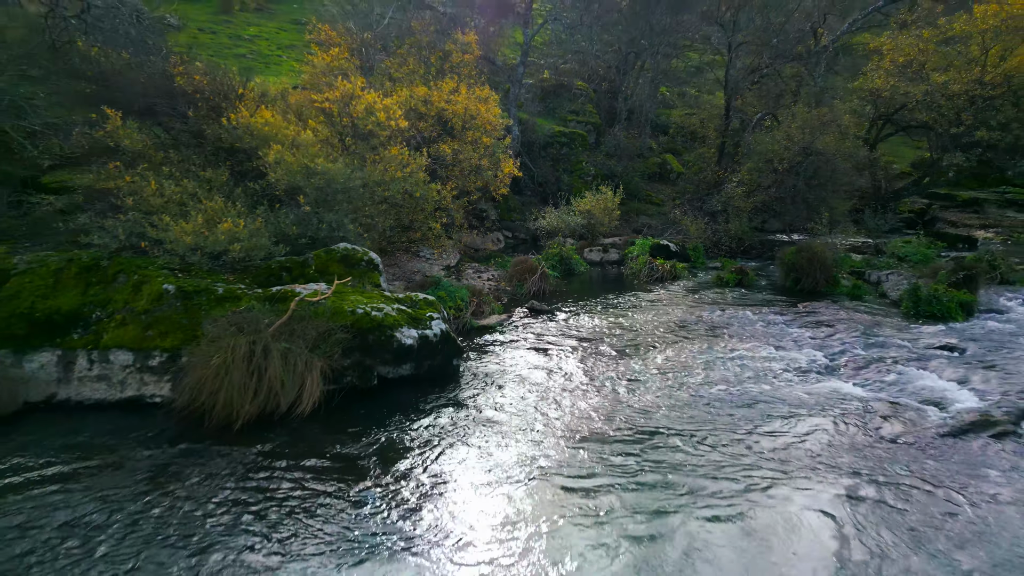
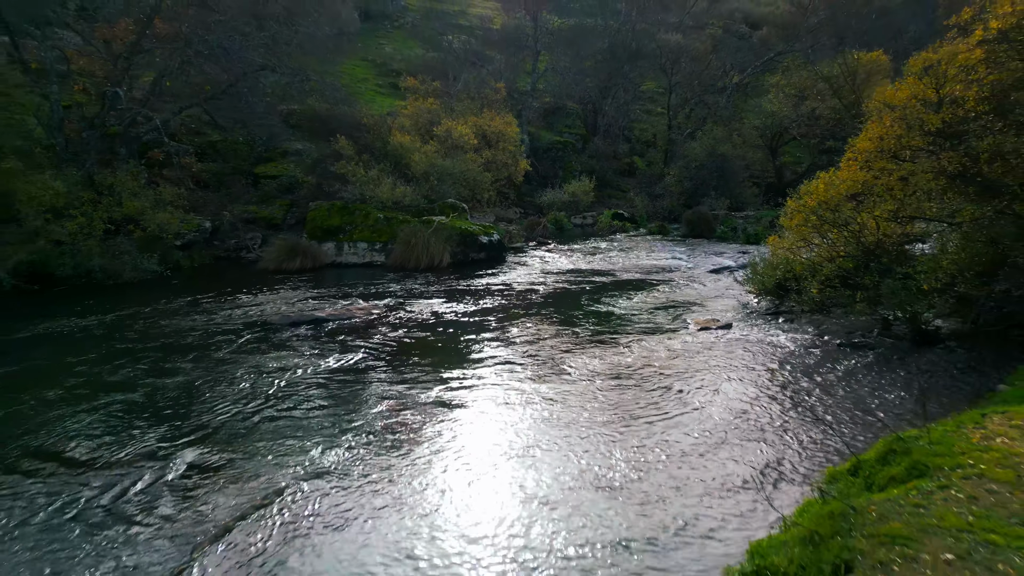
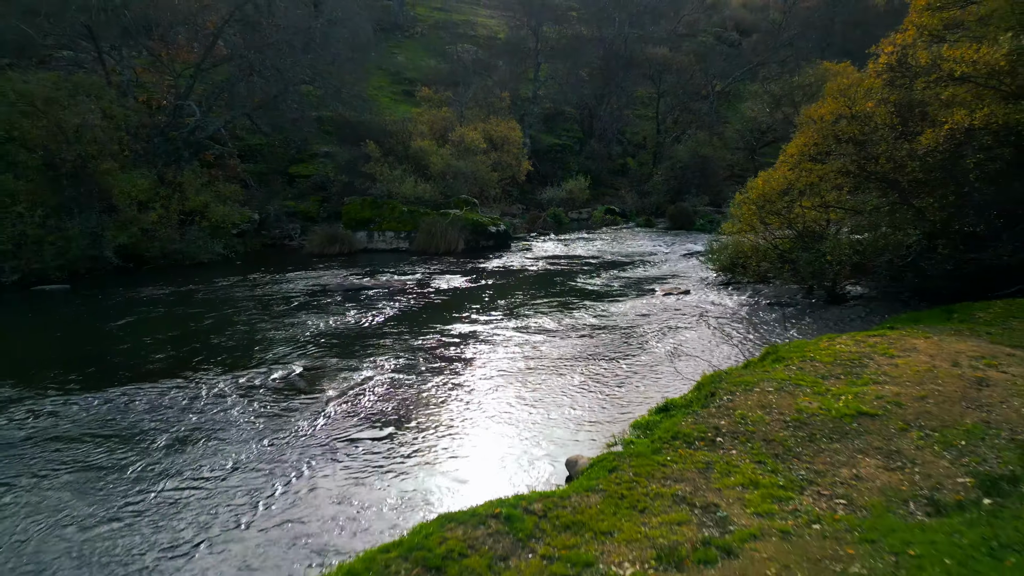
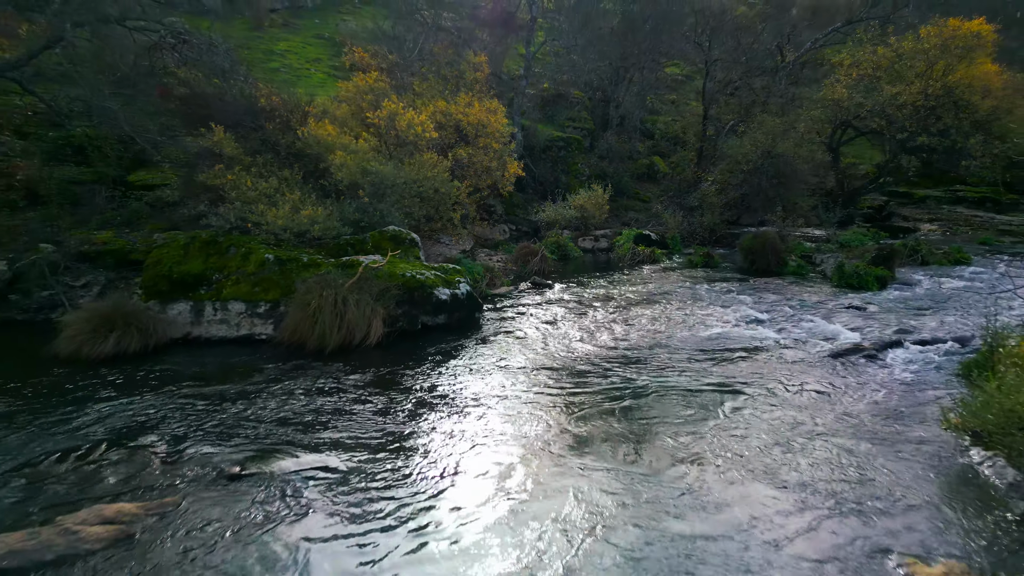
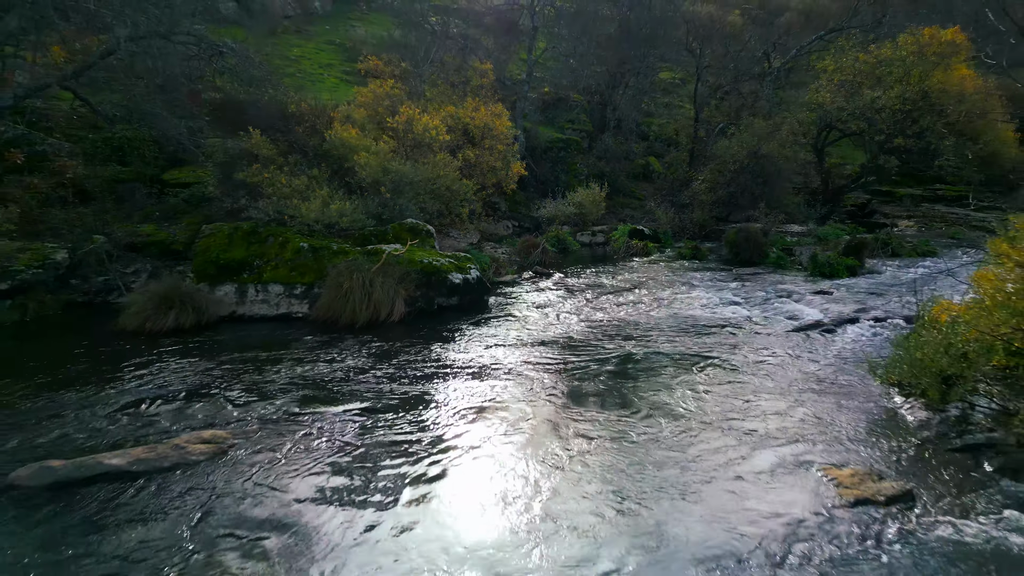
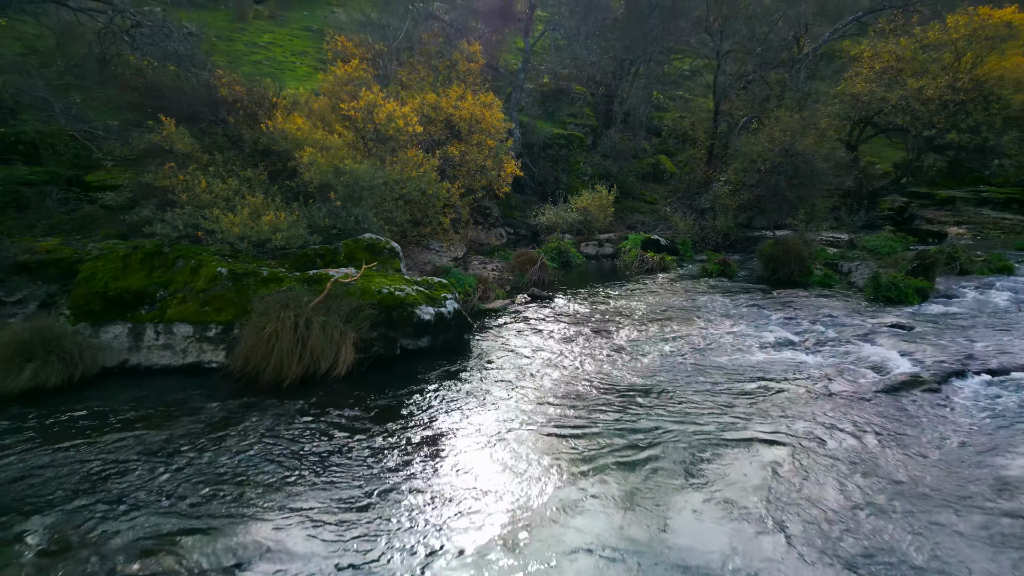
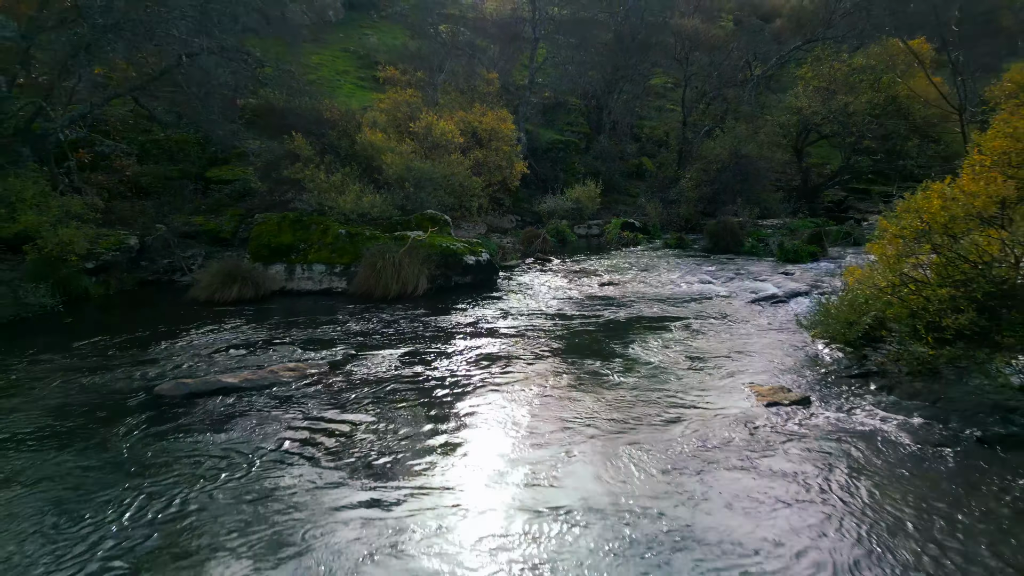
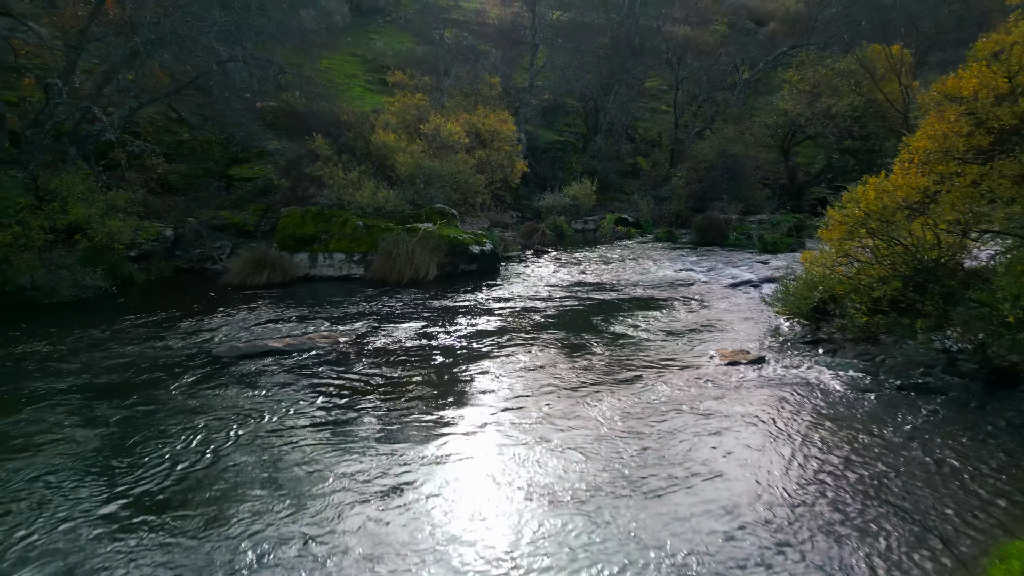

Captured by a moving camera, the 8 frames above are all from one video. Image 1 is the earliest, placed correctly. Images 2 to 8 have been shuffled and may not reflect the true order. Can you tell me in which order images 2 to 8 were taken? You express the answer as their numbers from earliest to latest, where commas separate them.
6, 4, 5, 7, 8, 2, 3
